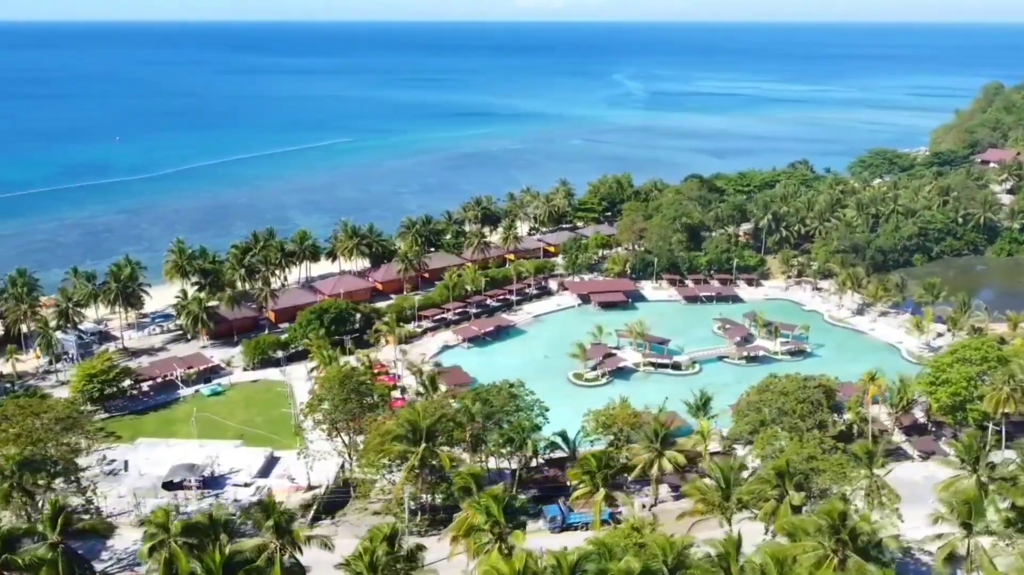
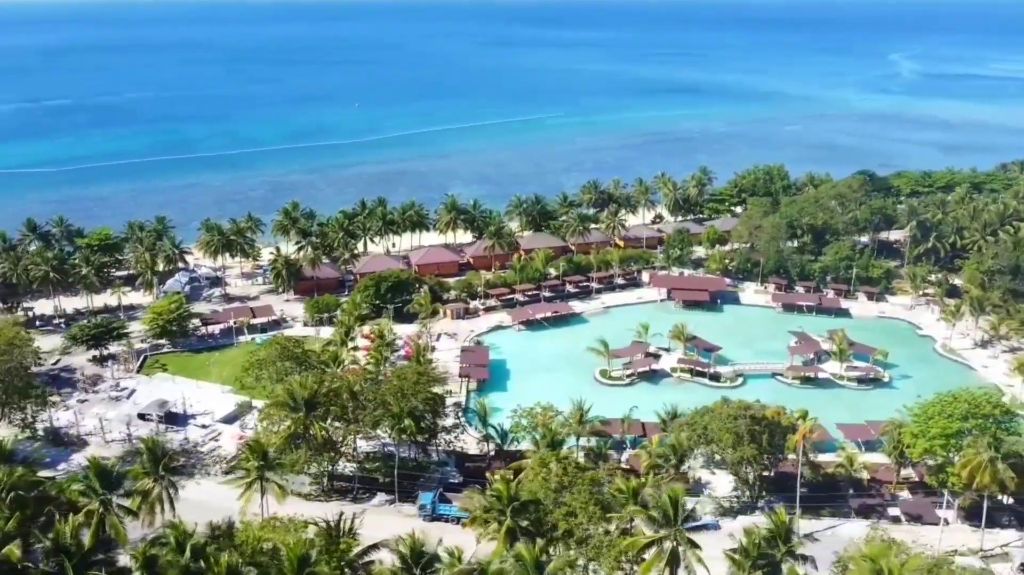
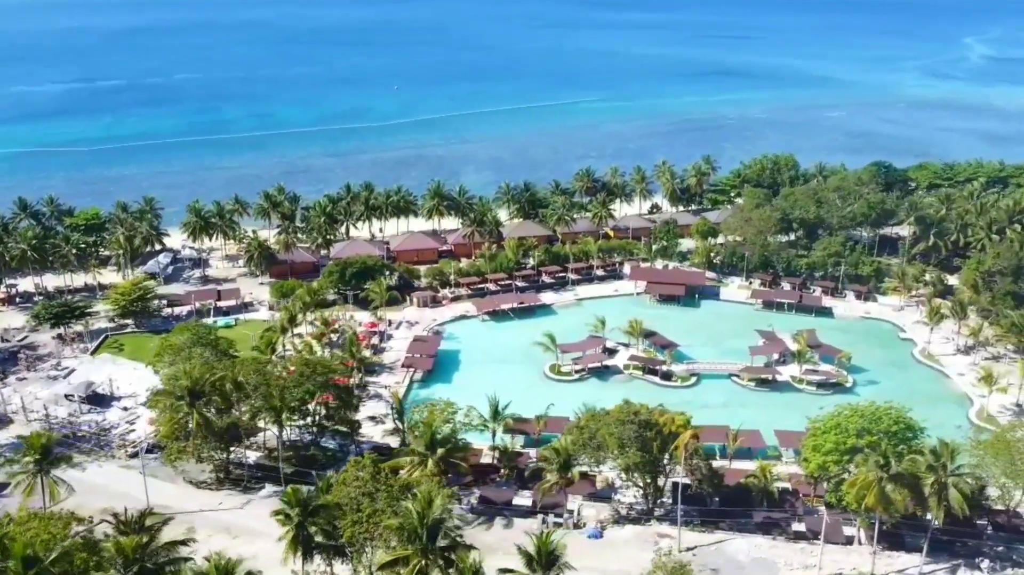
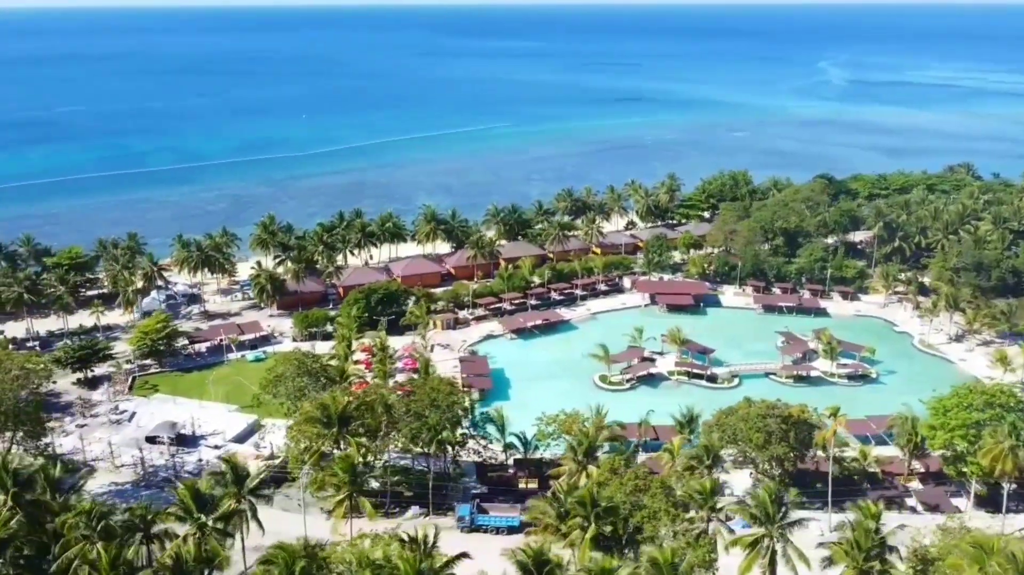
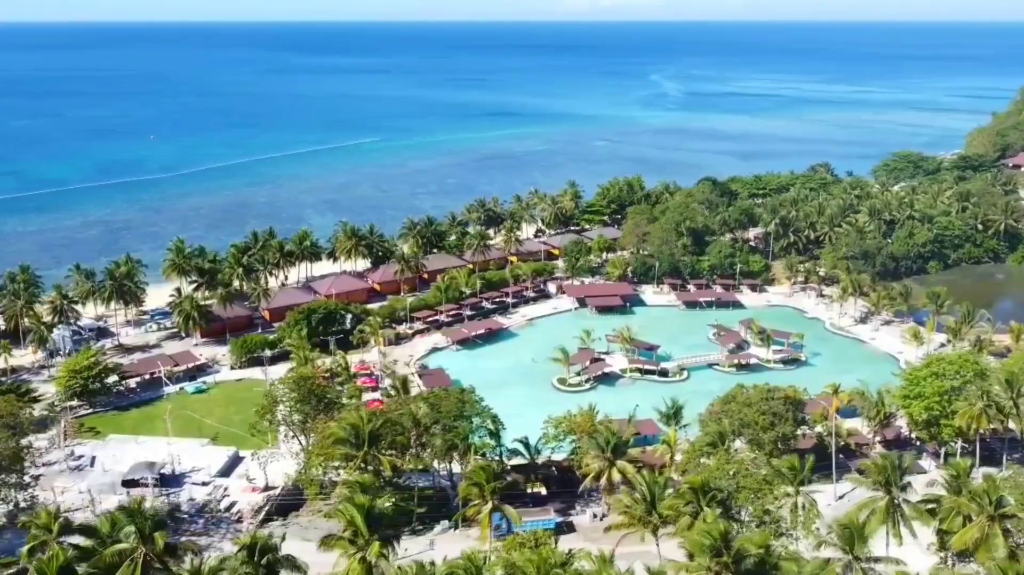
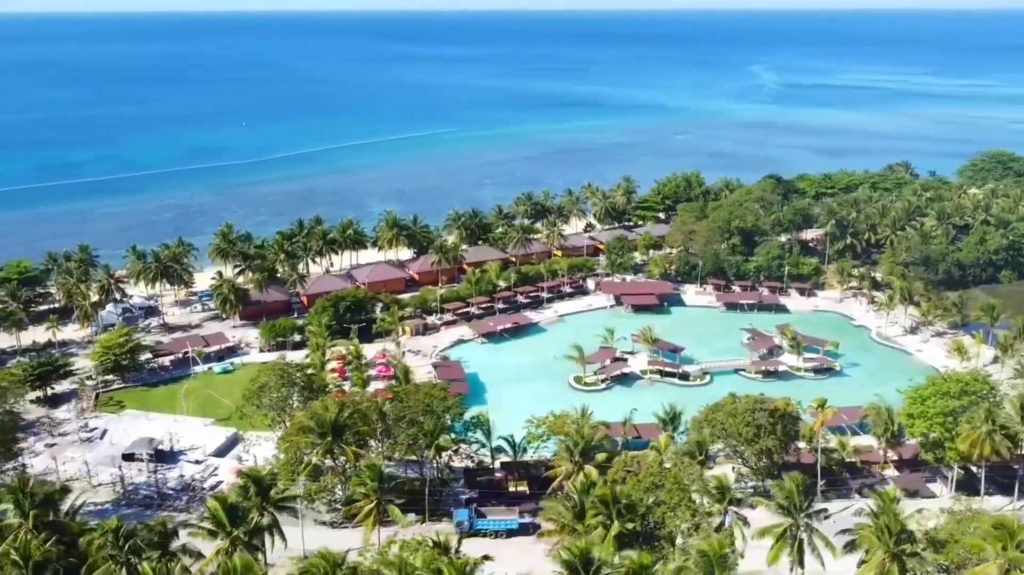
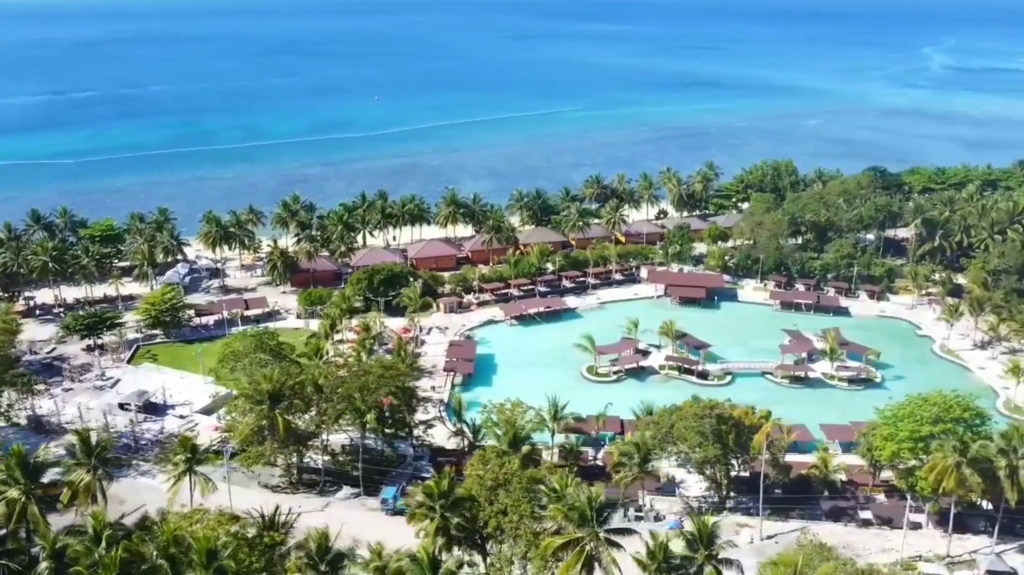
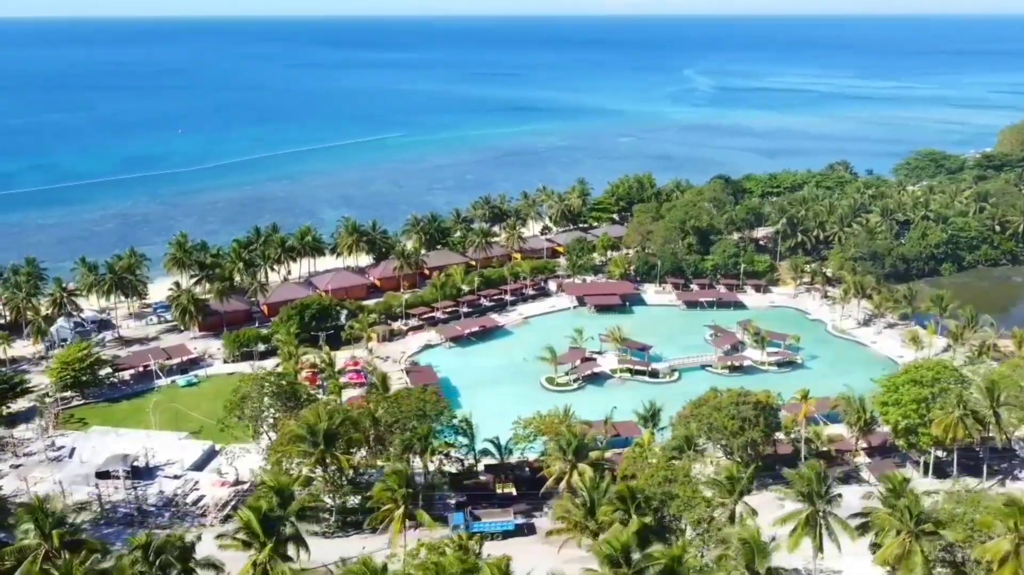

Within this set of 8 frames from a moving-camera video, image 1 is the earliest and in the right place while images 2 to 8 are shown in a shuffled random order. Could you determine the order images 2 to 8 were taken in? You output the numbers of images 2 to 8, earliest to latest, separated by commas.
5, 8, 6, 4, 2, 7, 3
